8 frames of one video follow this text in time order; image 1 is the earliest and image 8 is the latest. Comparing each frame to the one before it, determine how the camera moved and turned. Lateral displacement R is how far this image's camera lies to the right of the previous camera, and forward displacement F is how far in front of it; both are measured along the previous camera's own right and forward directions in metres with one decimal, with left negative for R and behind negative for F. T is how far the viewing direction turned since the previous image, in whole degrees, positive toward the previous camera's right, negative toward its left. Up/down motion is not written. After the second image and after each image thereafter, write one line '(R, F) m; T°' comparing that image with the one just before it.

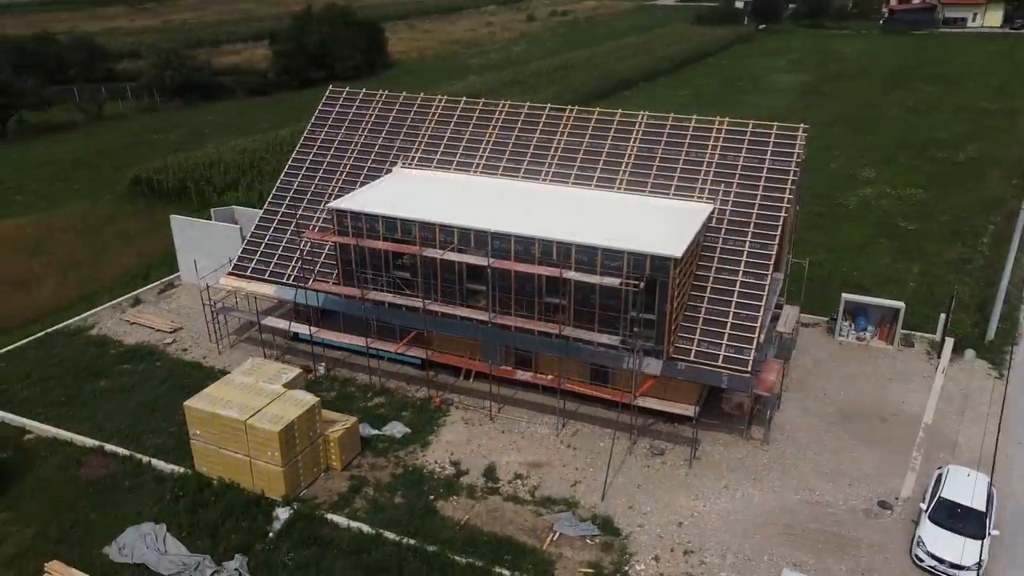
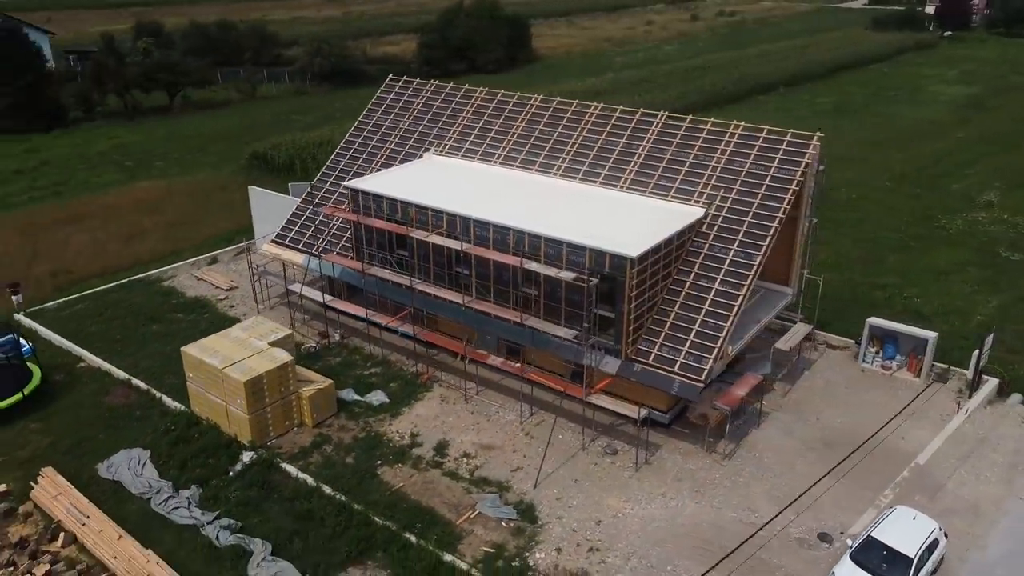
(+4.7, 0.0) m; -12°
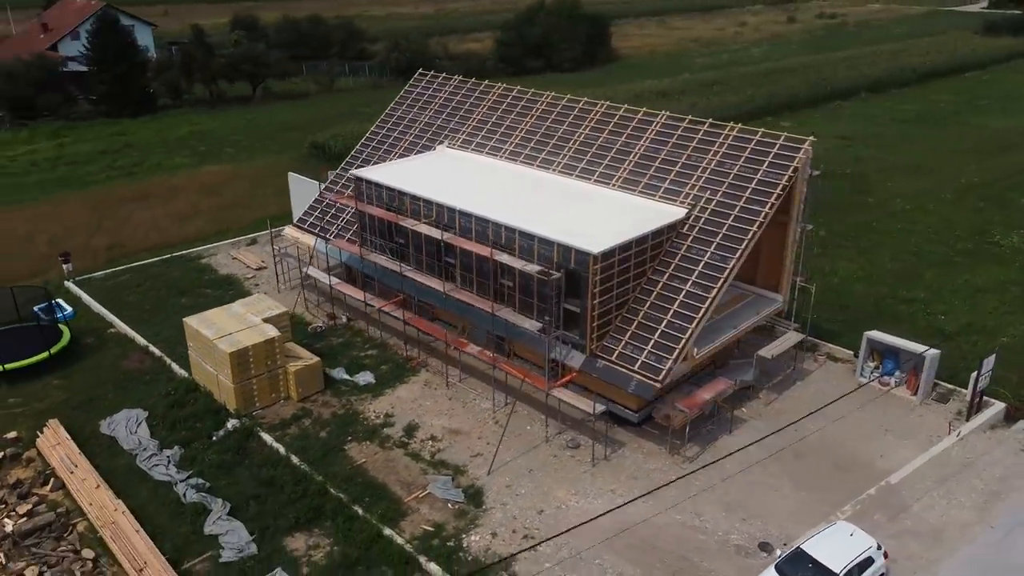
(+3.0, -0.2) m; -7°
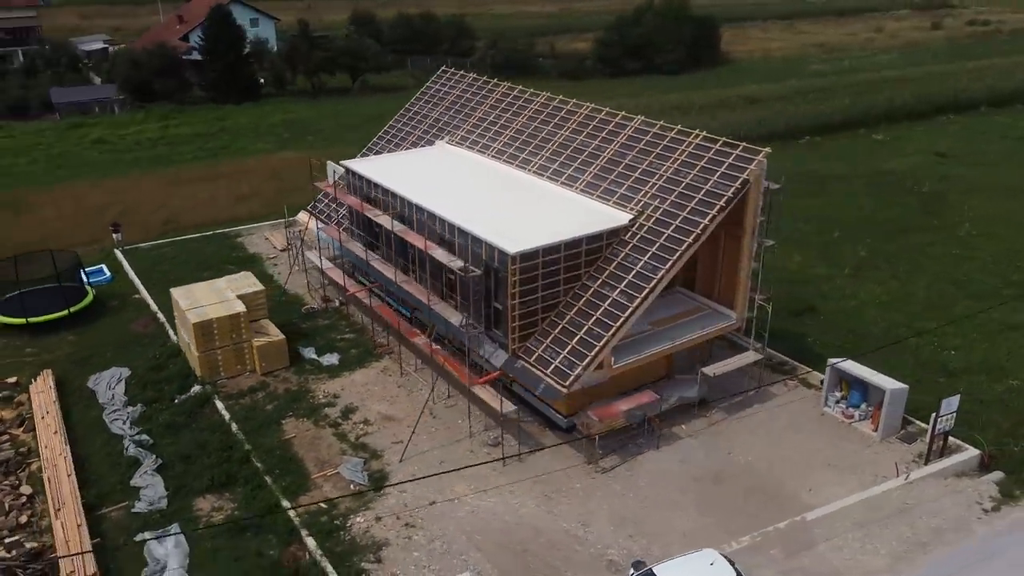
(+4.8, +0.2) m; -10°
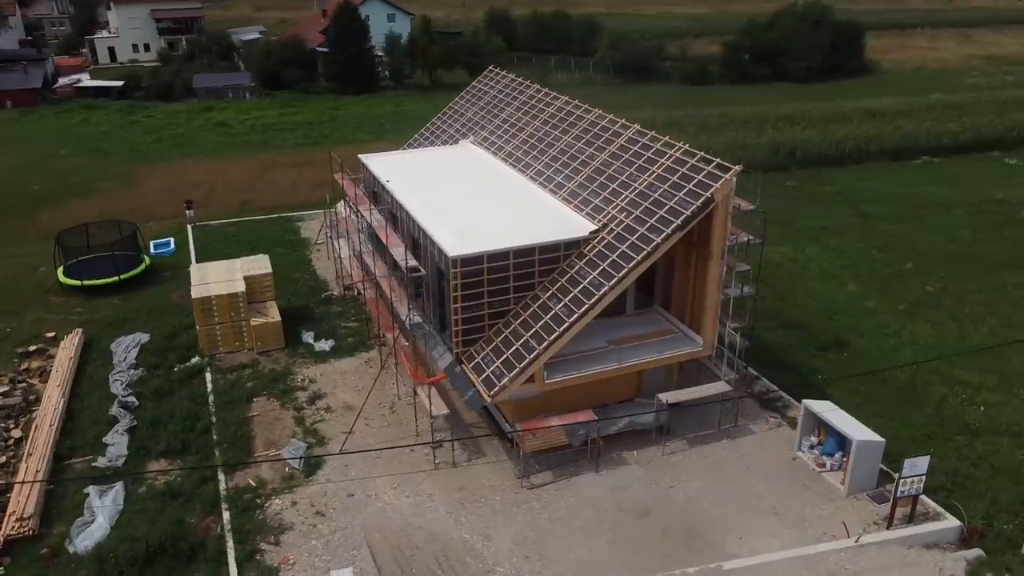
(+4.7, +0.7) m; -11°
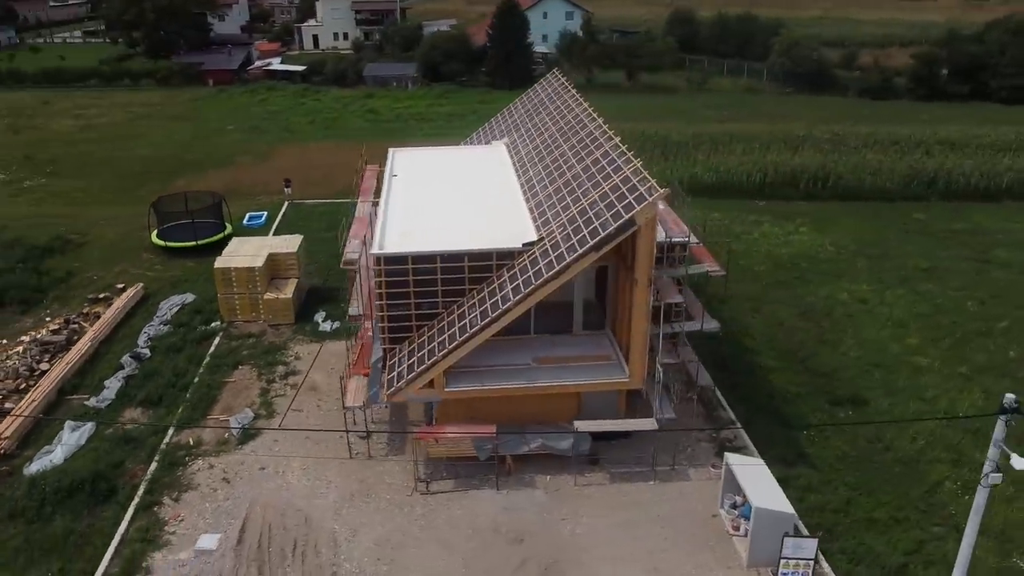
(+6.3, +1.1) m; -15°
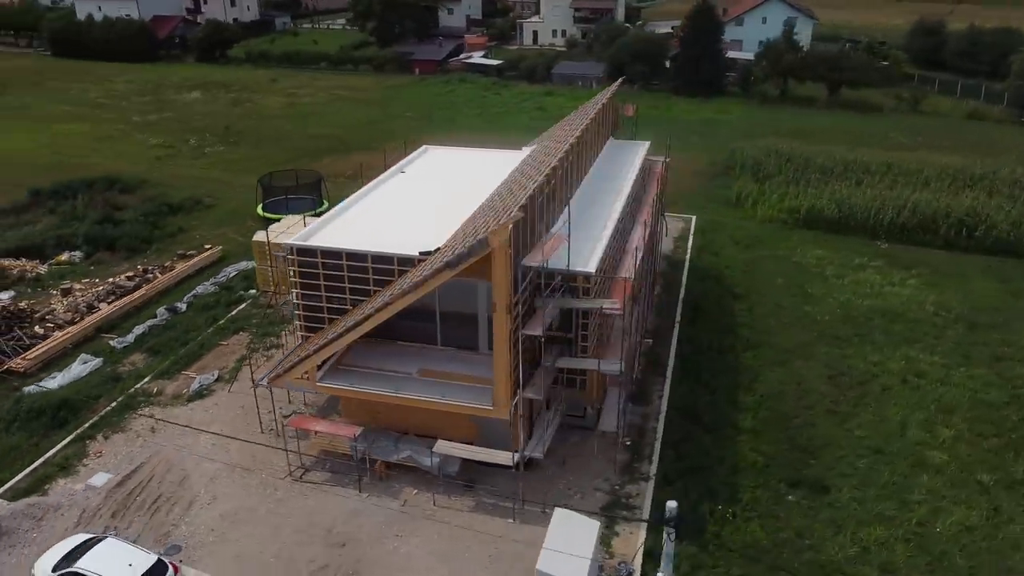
(+7.7, +1.8) m; -18°
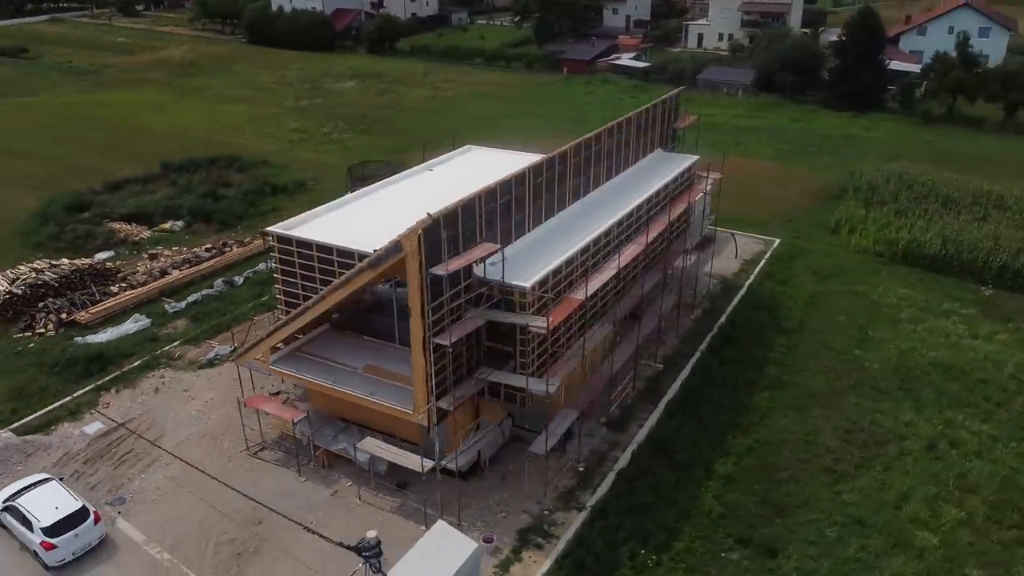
(+5.0, +0.9) m; -13°
